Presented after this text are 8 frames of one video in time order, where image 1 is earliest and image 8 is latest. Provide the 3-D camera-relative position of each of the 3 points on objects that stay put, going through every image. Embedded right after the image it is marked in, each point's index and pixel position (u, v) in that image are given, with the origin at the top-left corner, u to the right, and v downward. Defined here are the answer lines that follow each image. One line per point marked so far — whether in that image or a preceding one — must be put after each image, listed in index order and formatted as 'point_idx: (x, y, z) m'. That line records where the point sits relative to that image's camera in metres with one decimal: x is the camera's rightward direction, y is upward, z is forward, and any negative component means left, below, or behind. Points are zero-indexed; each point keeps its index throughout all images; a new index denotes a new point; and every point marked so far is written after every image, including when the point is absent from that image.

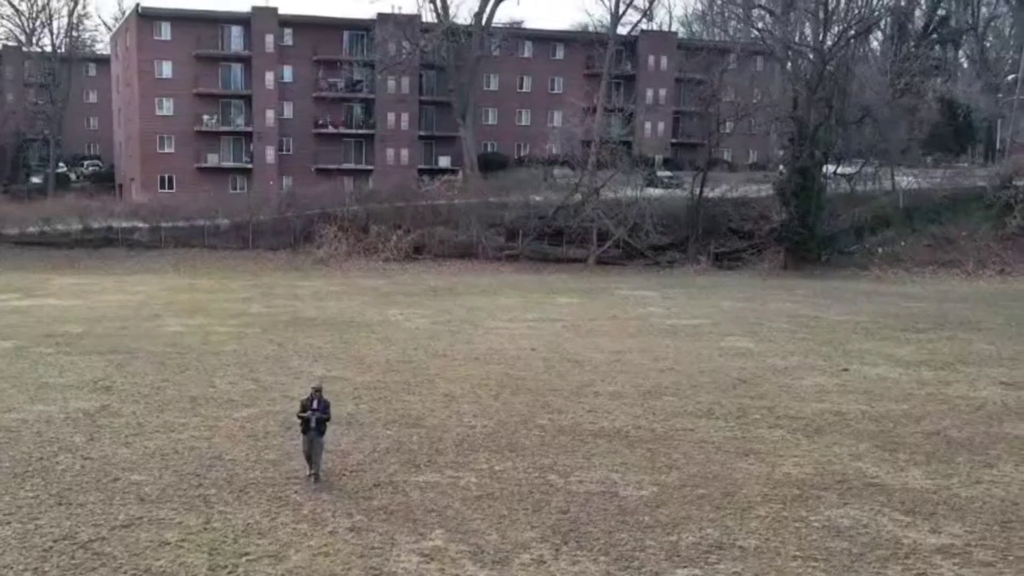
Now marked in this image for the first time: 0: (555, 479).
0: (+0.4, -1.9, +15.5) m
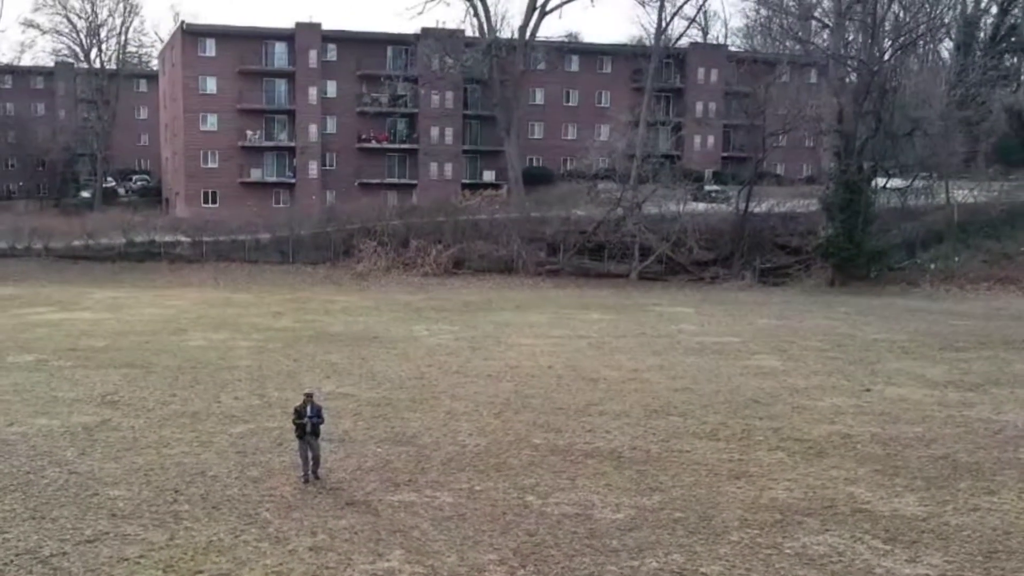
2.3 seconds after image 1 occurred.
0: (+0.2, -2.1, +15.4) m
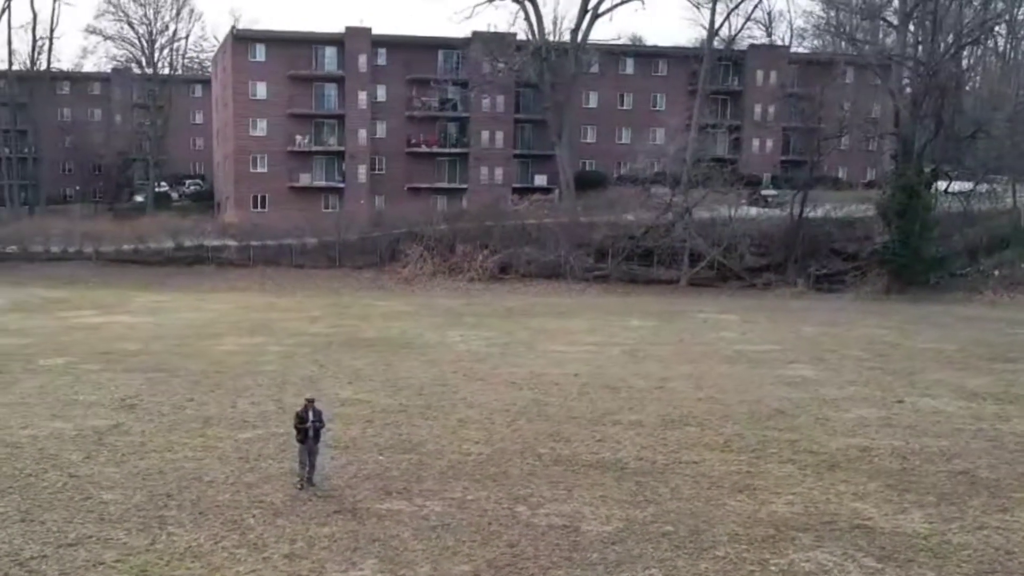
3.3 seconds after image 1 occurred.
0: (+0.1, -2.1, +15.2) m
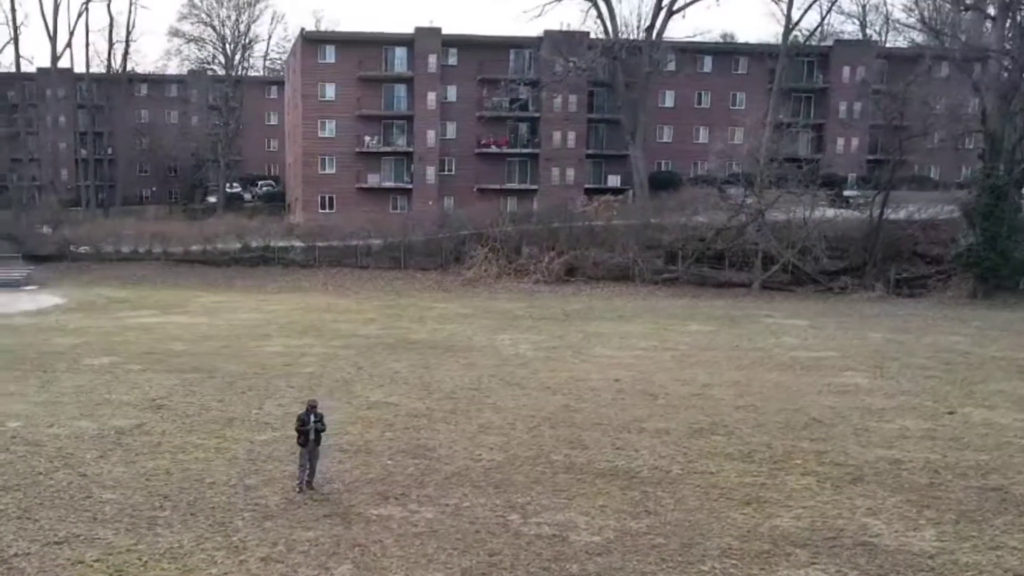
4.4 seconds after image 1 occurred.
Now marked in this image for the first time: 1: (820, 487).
0: (0.0, -2.2, +14.8) m
1: (+3.1, -2.0, +15.8) m
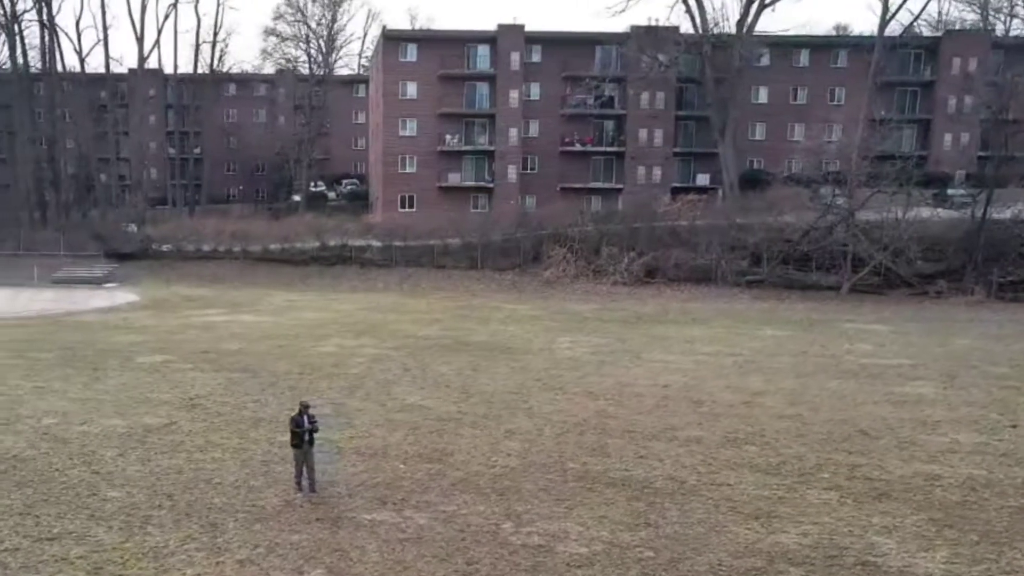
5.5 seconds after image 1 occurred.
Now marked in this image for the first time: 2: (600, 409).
0: (-0.1, -2.2, +14.4) m
1: (+3.1, -2.0, +15.0) m
2: (+1.0, -1.4, +18.2) m
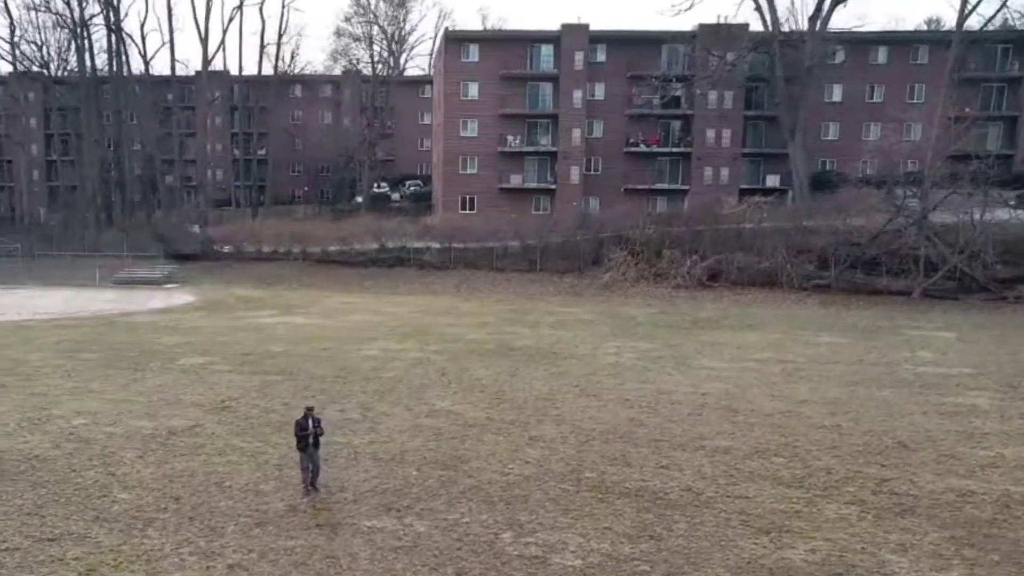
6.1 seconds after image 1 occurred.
0: (-0.1, -2.2, +14.0) m
1: (+3.2, -2.1, +14.3) m
2: (+1.3, -1.4, +17.7) m
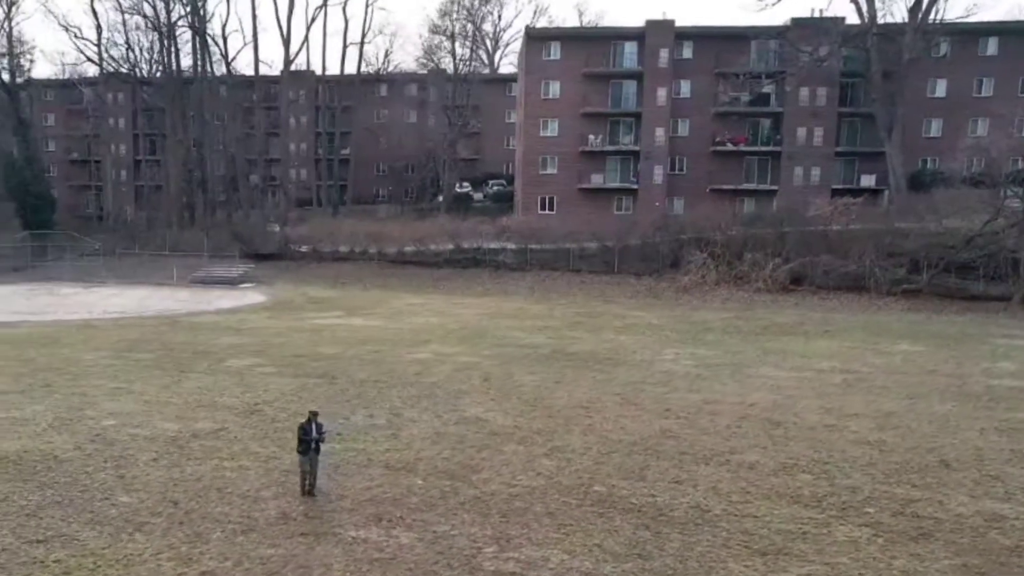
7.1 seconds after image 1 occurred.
0: (-0.2, -2.2, +13.4) m
1: (+3.0, -2.1, +13.4) m
2: (+1.6, -1.5, +16.9) m
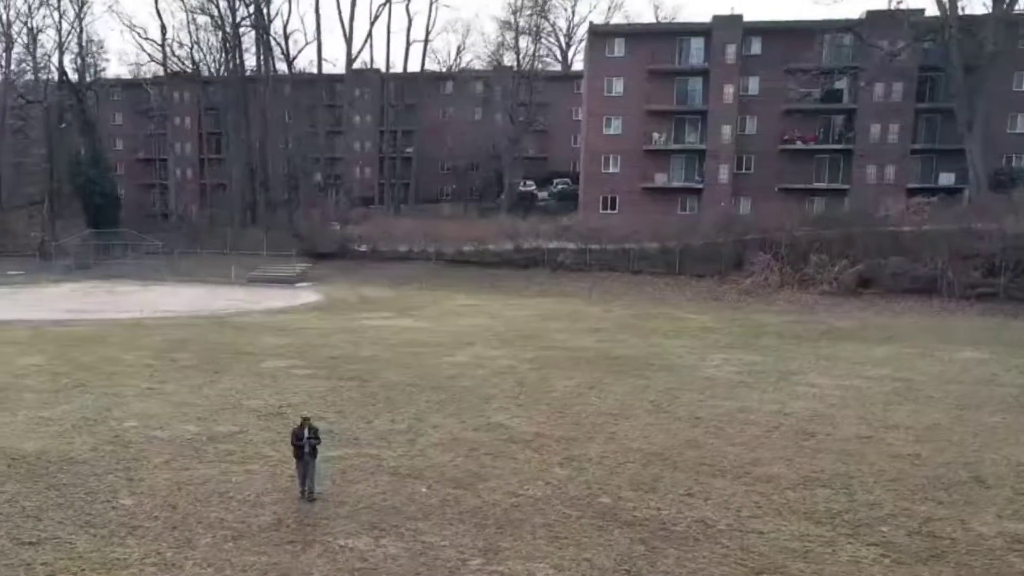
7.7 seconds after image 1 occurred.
0: (-0.3, -2.3, +12.9) m
1: (+2.9, -2.2, +12.5) m
2: (+1.8, -1.5, +16.2) m
